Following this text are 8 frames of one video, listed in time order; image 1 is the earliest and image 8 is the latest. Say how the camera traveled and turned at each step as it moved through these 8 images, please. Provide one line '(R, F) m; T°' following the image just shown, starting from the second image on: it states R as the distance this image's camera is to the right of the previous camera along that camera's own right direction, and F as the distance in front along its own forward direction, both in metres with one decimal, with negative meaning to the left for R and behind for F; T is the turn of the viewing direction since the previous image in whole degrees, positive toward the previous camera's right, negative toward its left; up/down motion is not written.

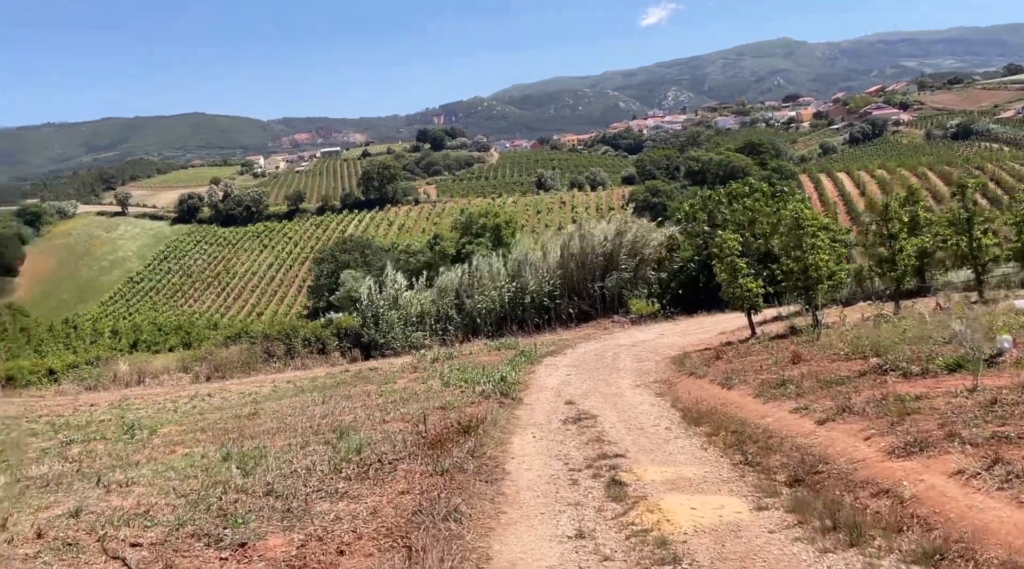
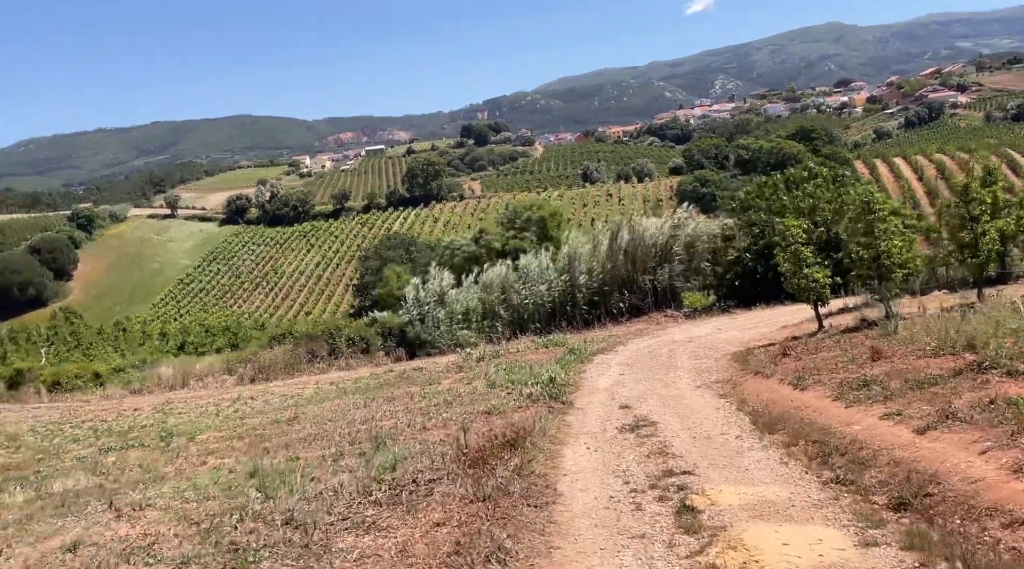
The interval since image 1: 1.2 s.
(0.0, +0.7) m; -3°
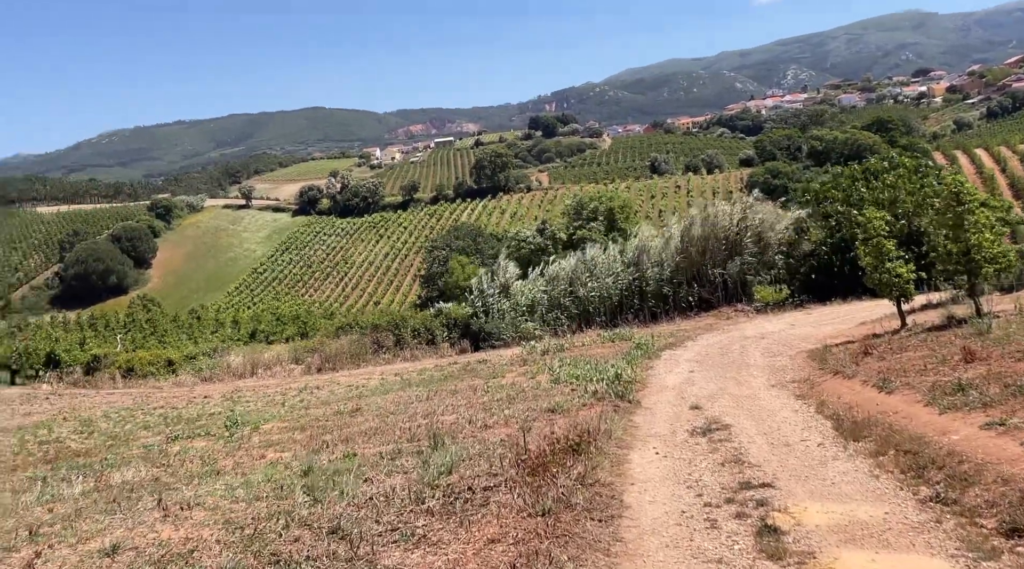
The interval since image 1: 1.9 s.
(0.0, +0.4) m; -4°
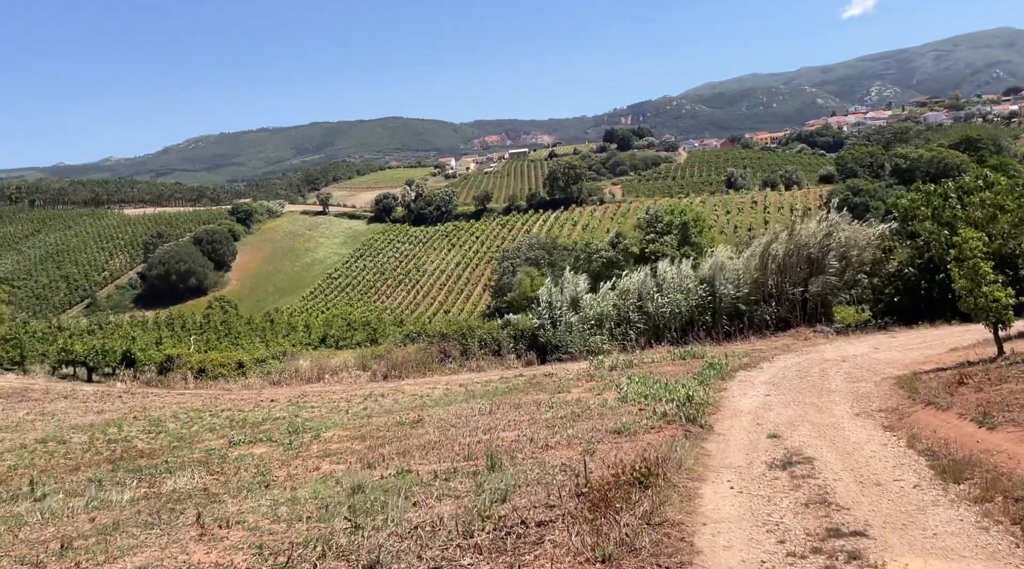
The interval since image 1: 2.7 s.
(0.0, +0.4) m; -5°
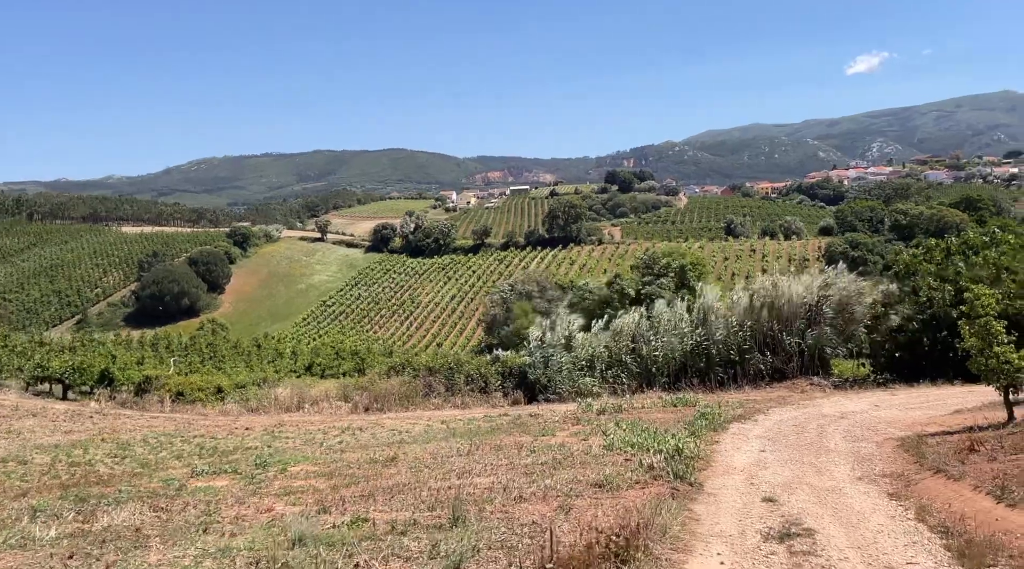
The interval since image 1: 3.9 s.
(+0.1, +0.7) m; 0°
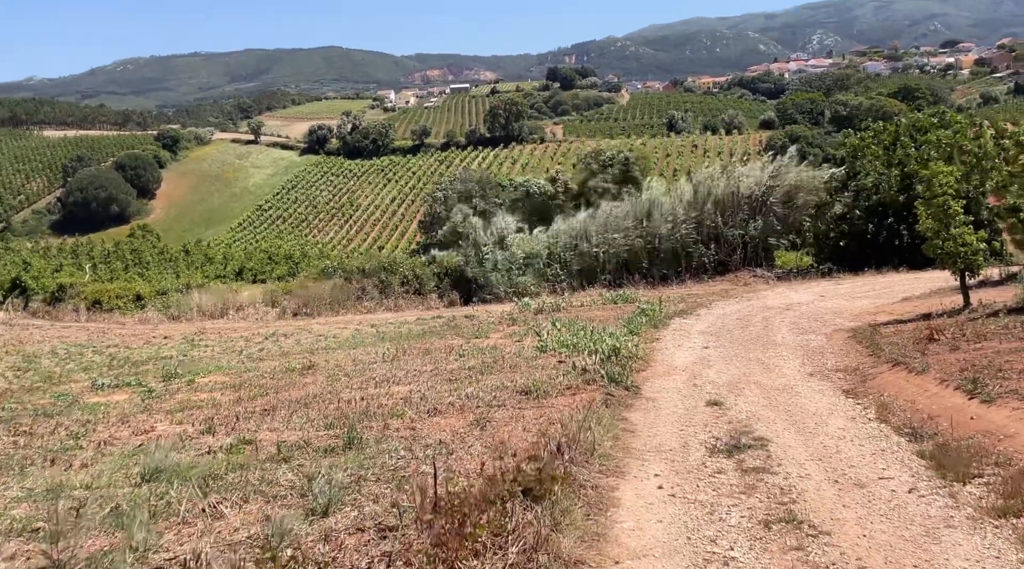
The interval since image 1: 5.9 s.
(+0.3, +1.1) m; +4°
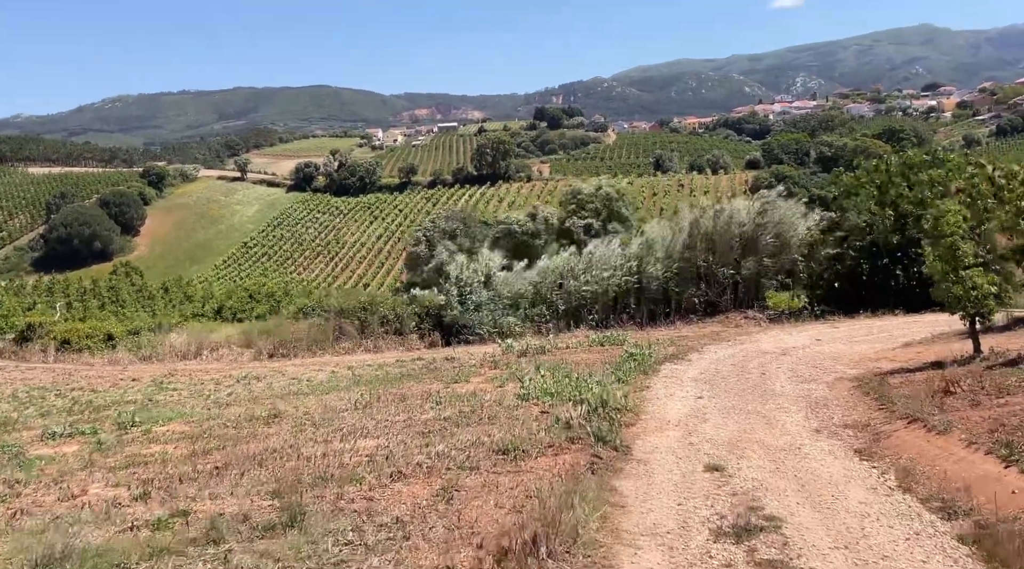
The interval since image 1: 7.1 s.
(+0.1, +0.7) m; +1°
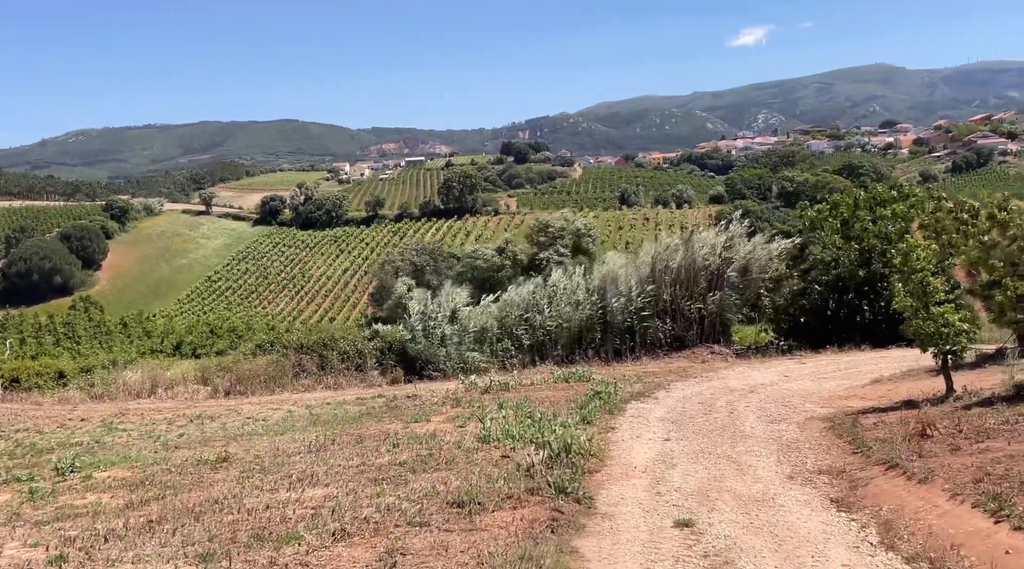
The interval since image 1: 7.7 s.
(+0.1, +0.4) m; +2°
